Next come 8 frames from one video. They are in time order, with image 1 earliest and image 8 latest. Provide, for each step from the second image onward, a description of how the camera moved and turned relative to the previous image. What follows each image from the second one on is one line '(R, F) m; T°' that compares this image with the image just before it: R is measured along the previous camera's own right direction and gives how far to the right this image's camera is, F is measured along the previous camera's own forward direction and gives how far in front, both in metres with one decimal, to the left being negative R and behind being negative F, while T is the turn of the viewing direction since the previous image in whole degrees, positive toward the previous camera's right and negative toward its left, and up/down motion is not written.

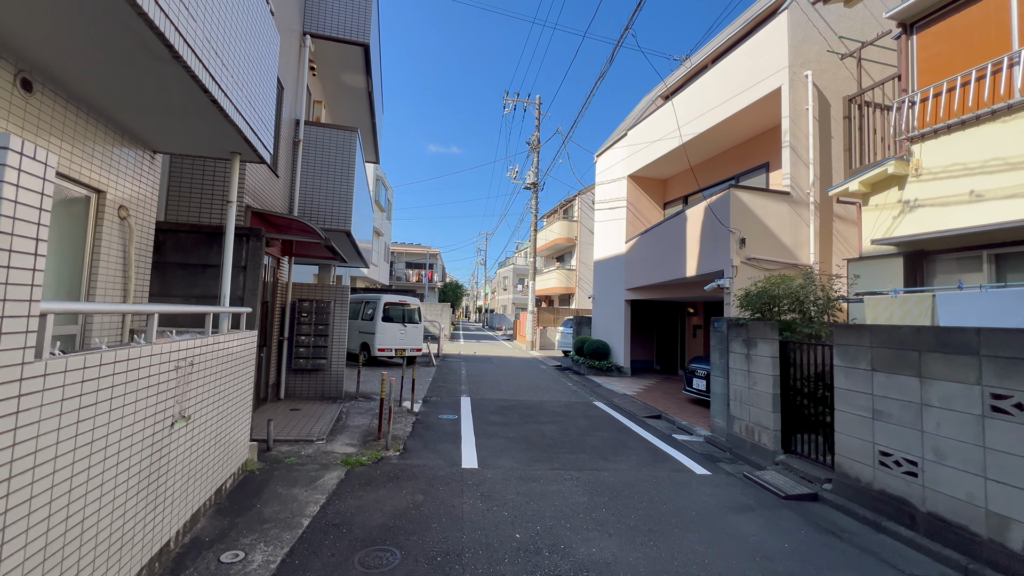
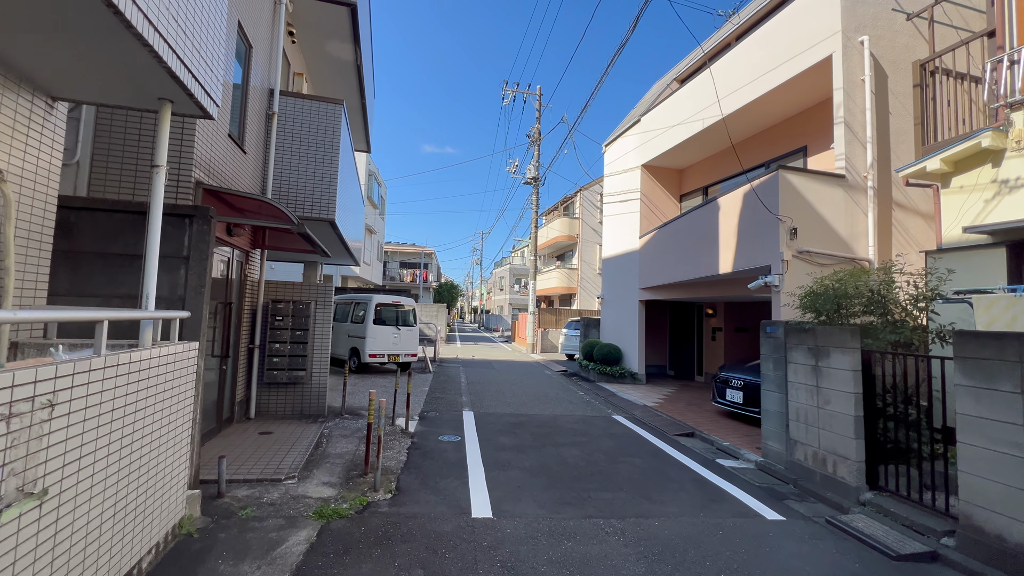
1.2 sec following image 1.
(-0.2, +1.0) m; +1°
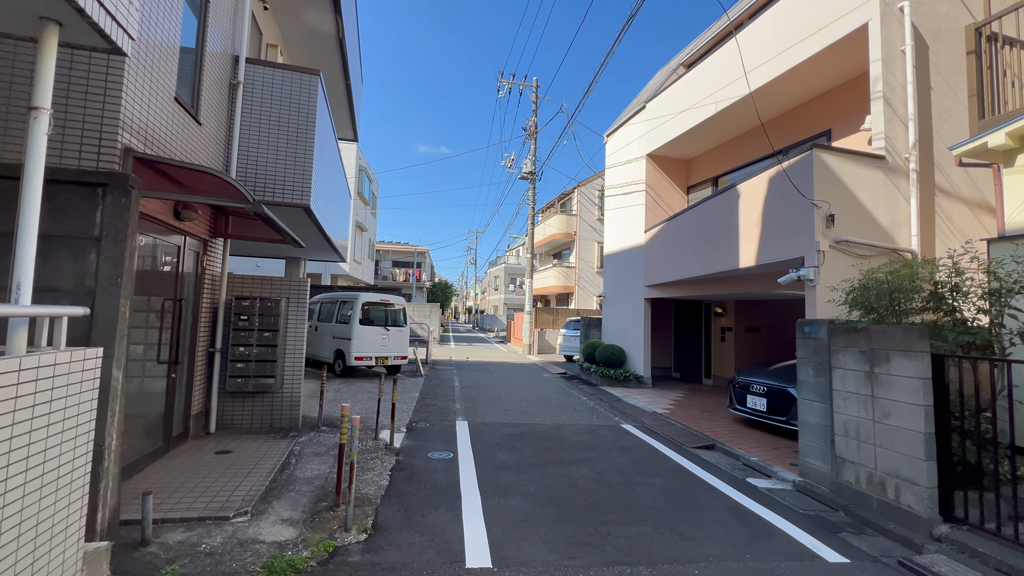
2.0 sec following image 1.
(-0.1, +0.7) m; +1°
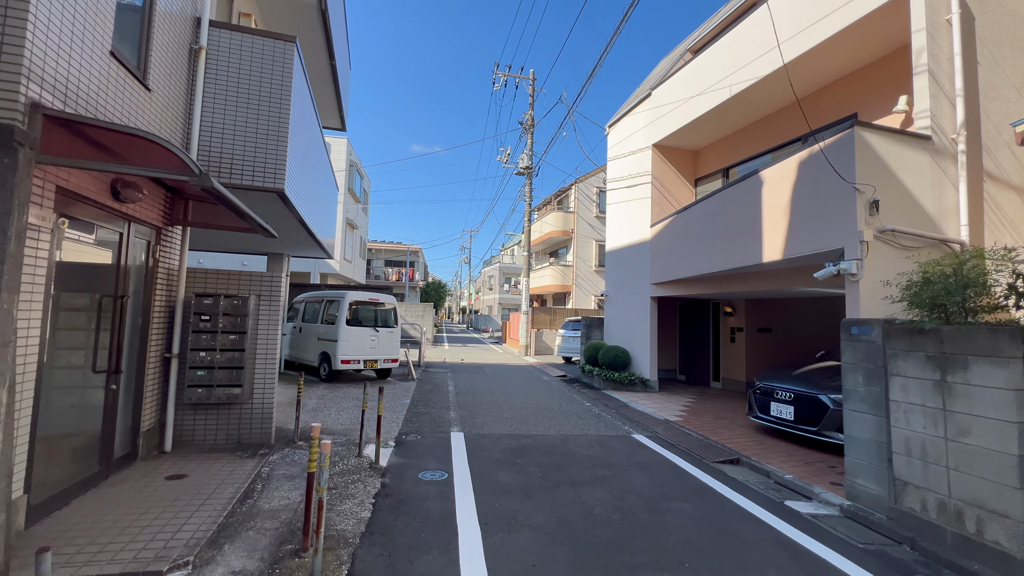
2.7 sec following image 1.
(-0.1, +0.7) m; +1°
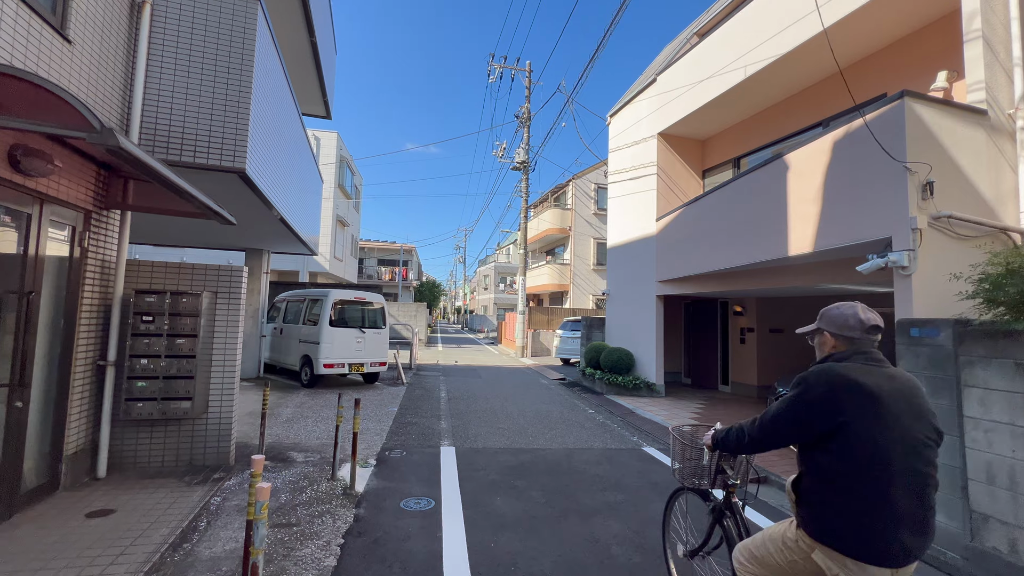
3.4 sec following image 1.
(0.0, +0.7) m; +1°
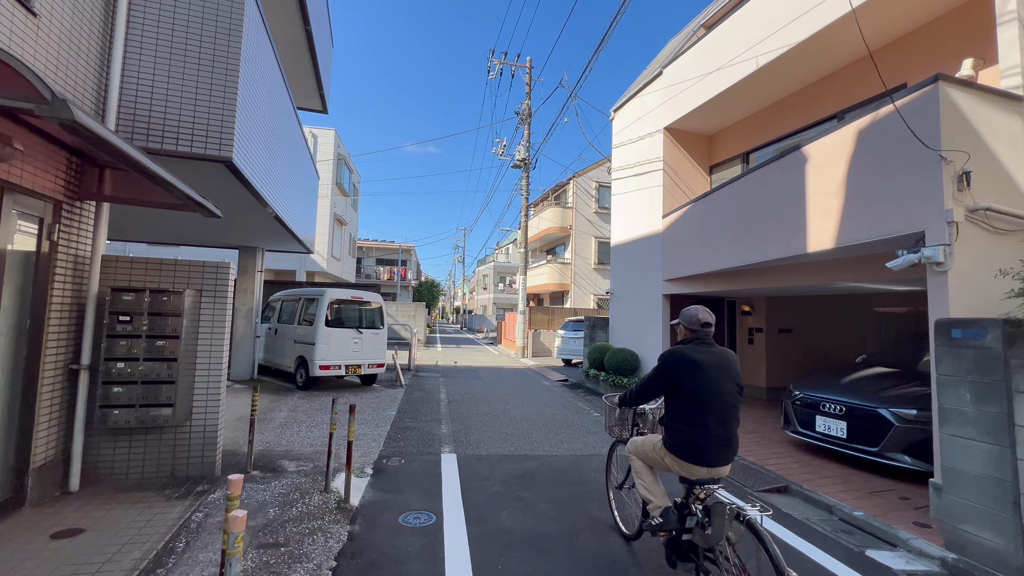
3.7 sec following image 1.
(-0.1, +0.3) m; 0°
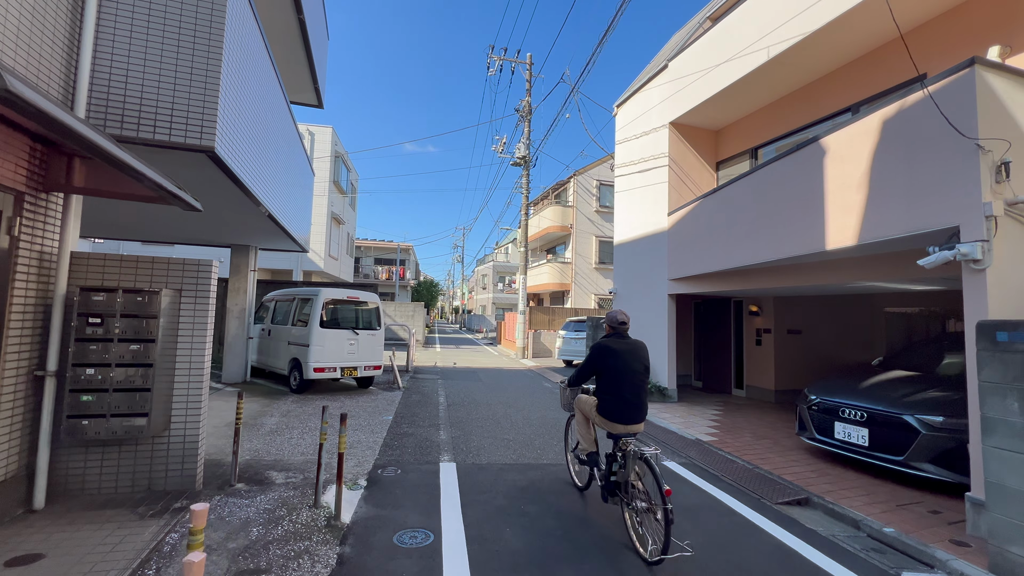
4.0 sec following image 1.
(0.0, +0.3) m; 0°
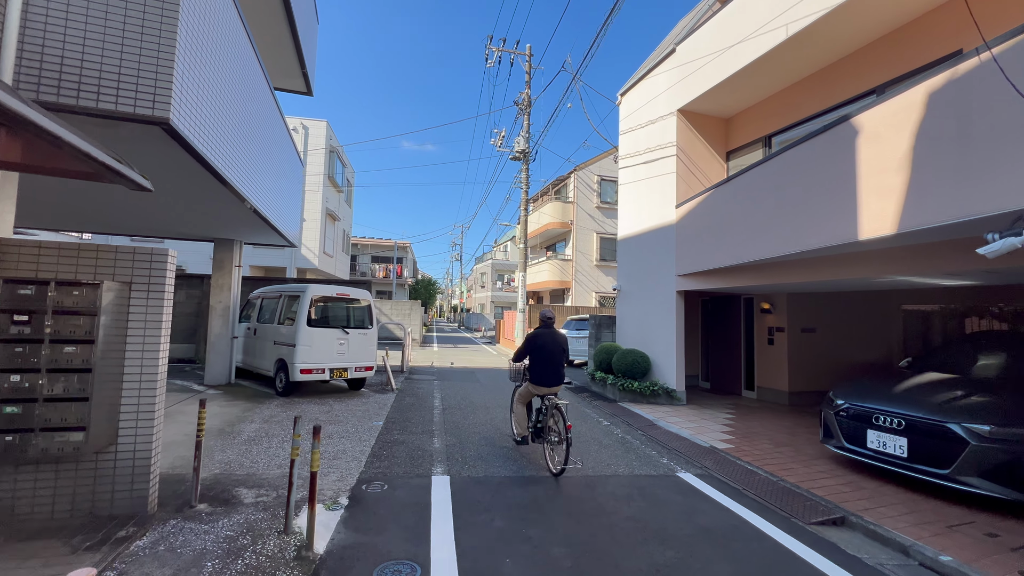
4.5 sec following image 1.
(0.0, +0.5) m; 0°
